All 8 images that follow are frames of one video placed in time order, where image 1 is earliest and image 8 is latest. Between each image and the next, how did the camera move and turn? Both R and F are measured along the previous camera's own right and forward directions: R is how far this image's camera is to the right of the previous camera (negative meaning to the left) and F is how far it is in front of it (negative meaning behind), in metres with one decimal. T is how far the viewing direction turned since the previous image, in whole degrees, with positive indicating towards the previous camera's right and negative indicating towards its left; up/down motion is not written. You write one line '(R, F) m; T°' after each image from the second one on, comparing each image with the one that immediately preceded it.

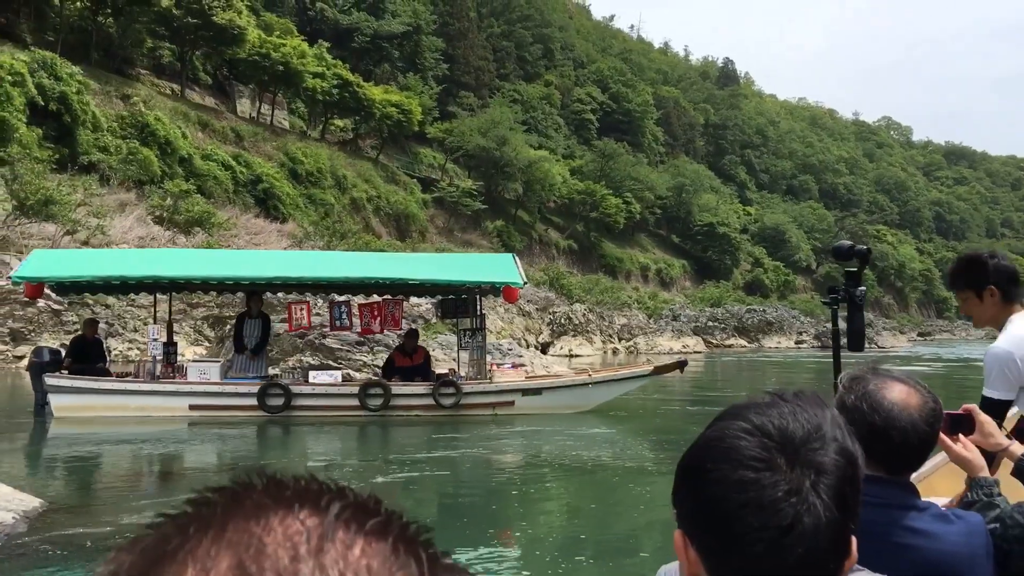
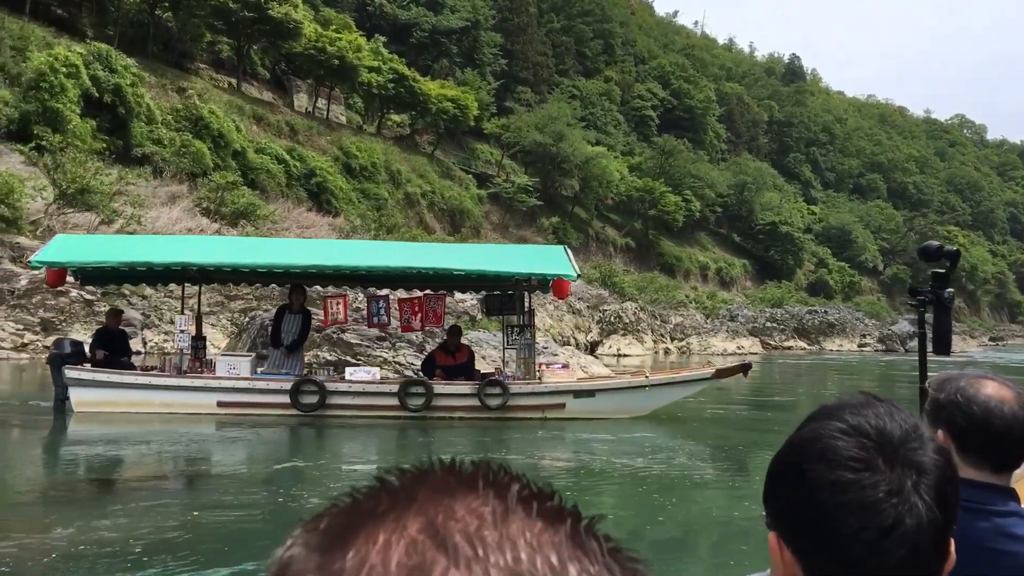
(+0.2, +0.5) m; -4°
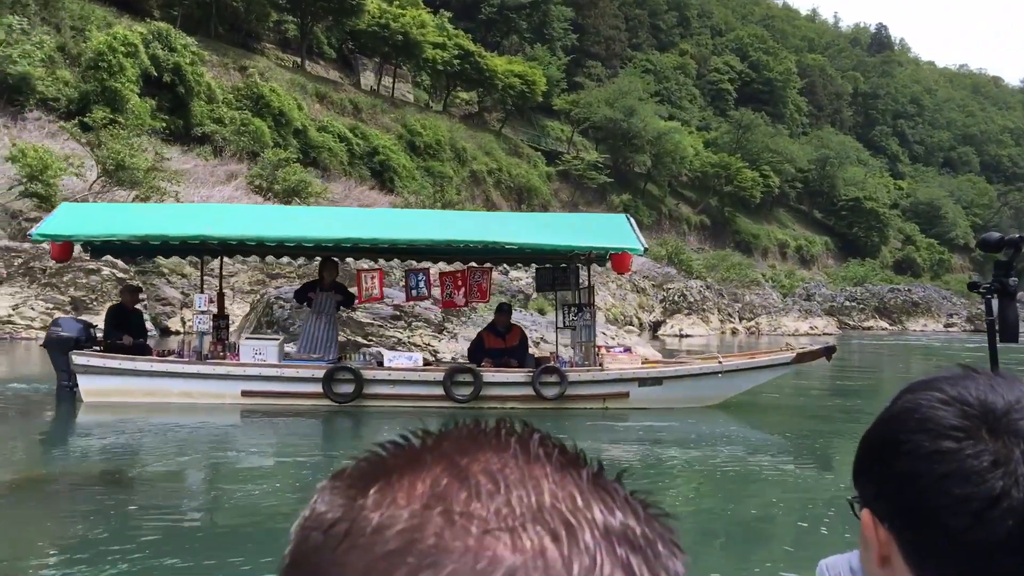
(+0.4, +0.7) m; -5°
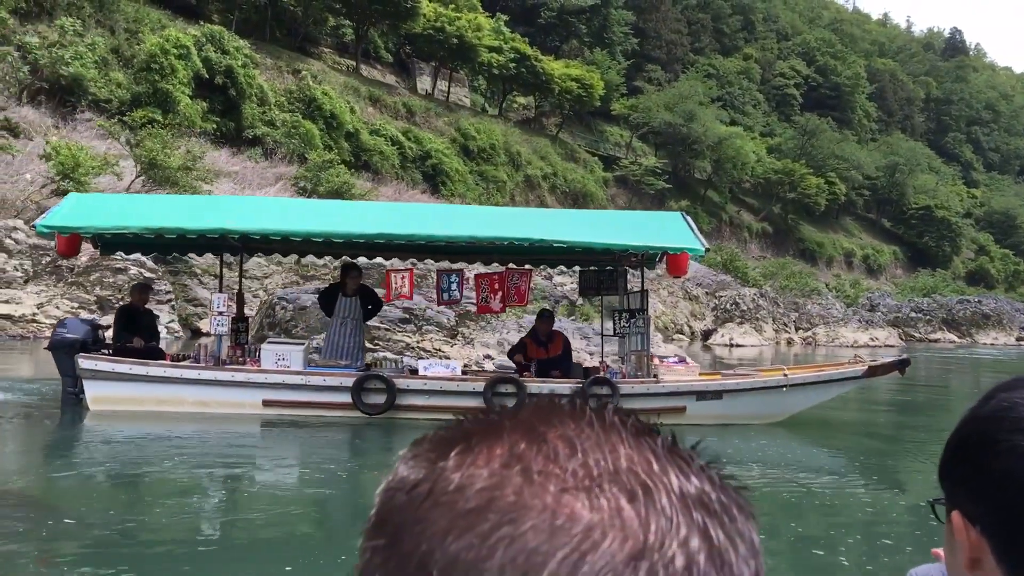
(+0.3, +0.4) m; -4°
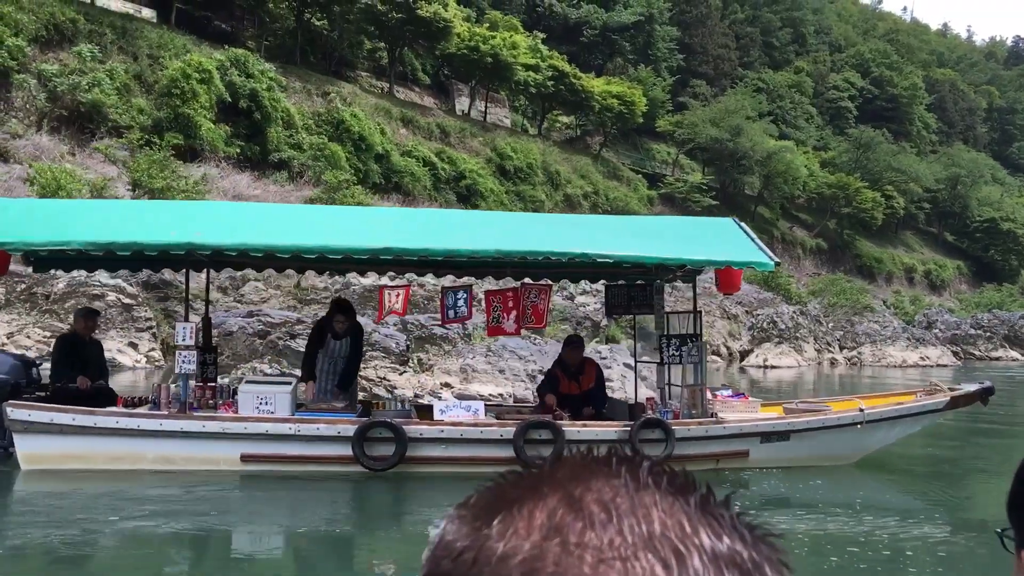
(+0.6, +0.8) m; -3°
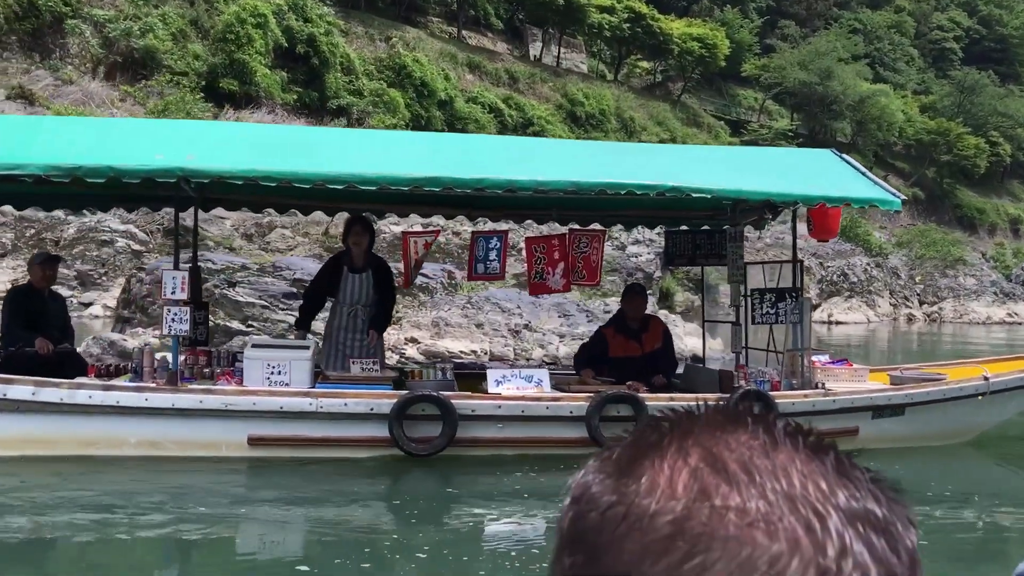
(+0.6, +0.7) m; -5°
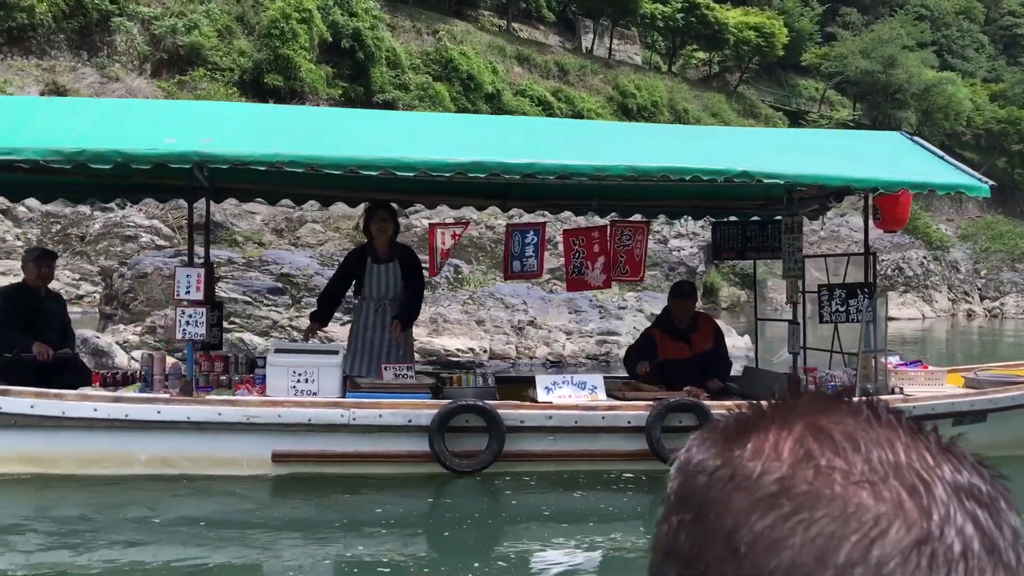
(+0.3, +0.3) m; -4°
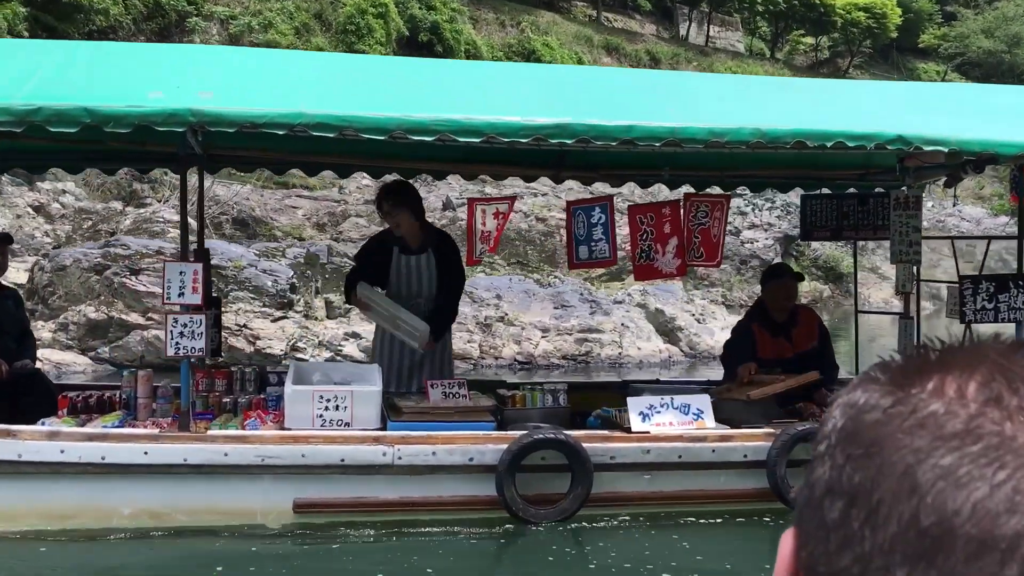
(+0.7, +0.6) m; -7°
